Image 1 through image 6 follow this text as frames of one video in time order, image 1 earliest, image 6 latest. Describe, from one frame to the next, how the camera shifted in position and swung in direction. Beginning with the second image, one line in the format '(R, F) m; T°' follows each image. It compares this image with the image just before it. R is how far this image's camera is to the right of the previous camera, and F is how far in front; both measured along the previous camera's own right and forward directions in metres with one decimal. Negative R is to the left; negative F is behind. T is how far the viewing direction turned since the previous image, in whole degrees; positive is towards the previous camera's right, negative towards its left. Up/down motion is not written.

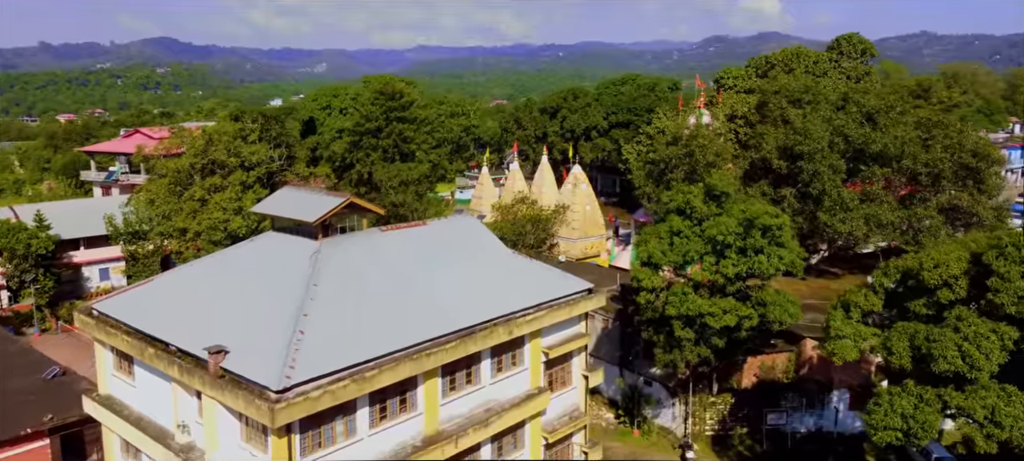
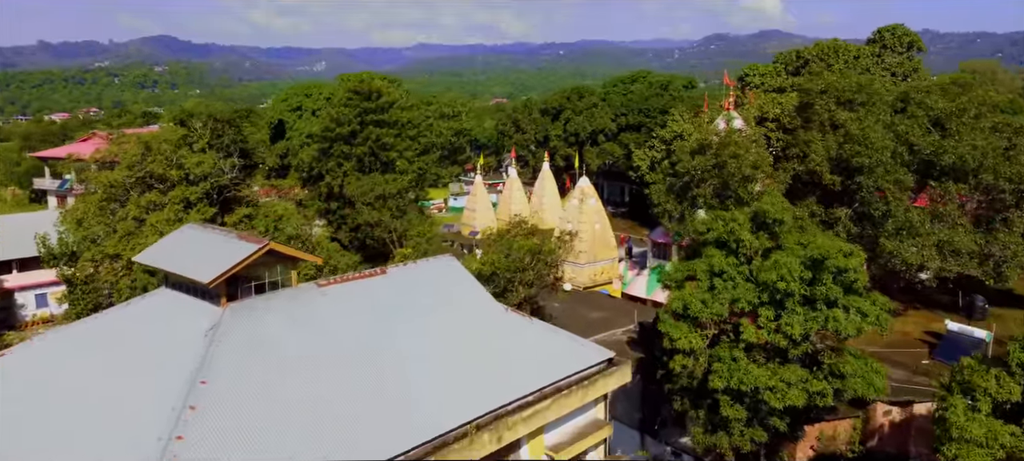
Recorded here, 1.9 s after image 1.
(+0.1, +3.8) m; 0°
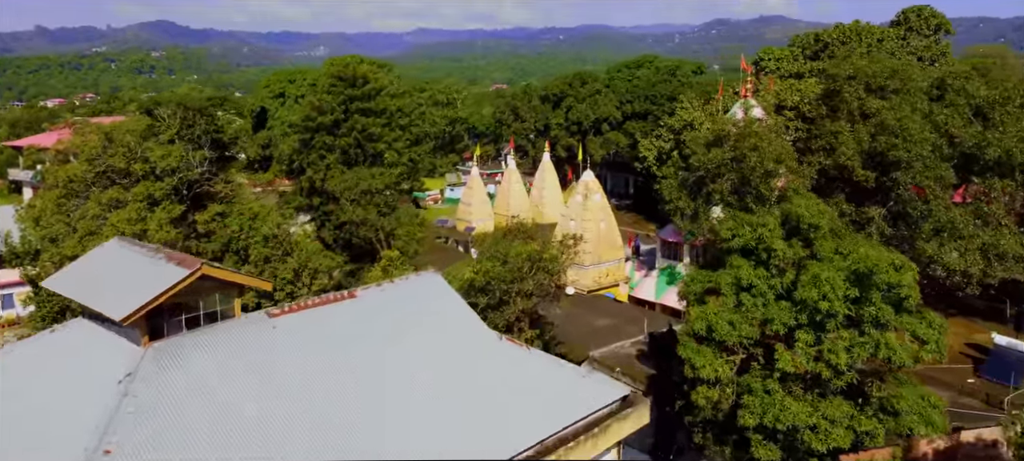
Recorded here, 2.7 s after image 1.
(+0.1, +1.8) m; 0°
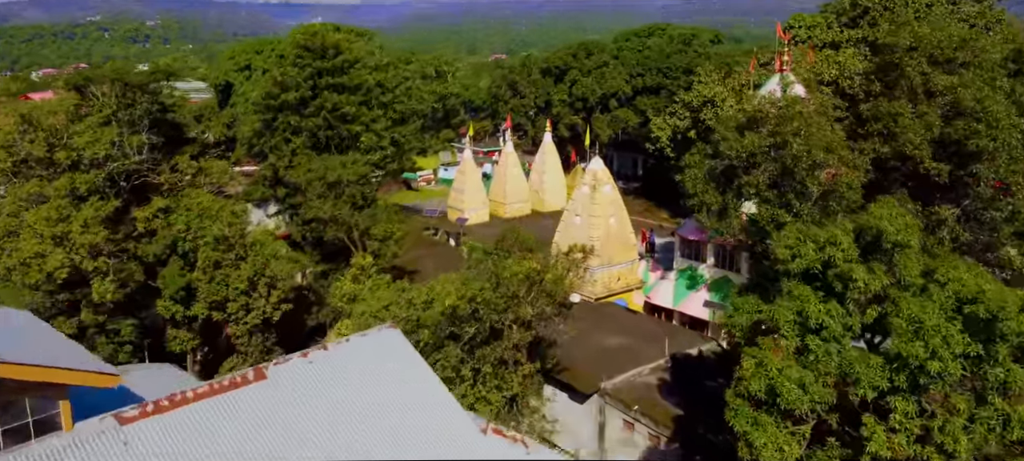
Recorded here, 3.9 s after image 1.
(+0.1, +2.8) m; 0°
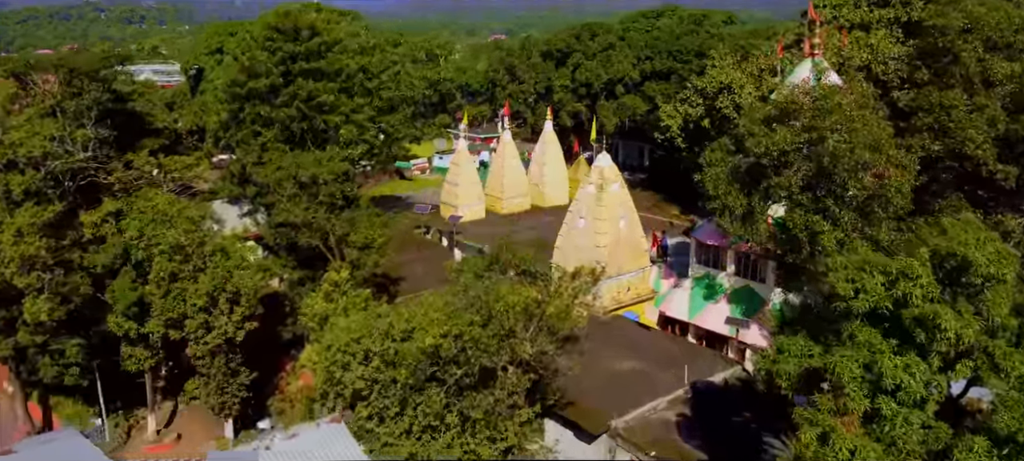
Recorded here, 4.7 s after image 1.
(+0.1, +1.9) m; 0°
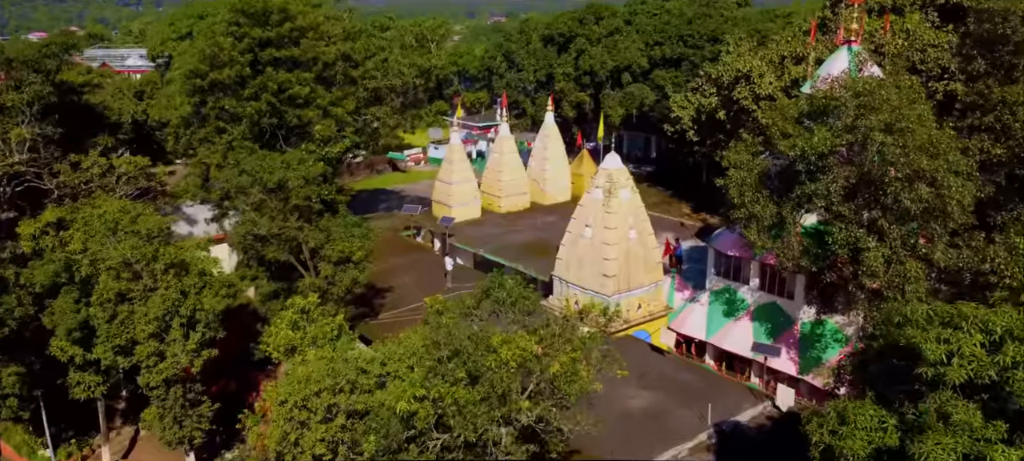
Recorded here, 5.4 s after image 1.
(+0.1, +1.7) m; 0°
